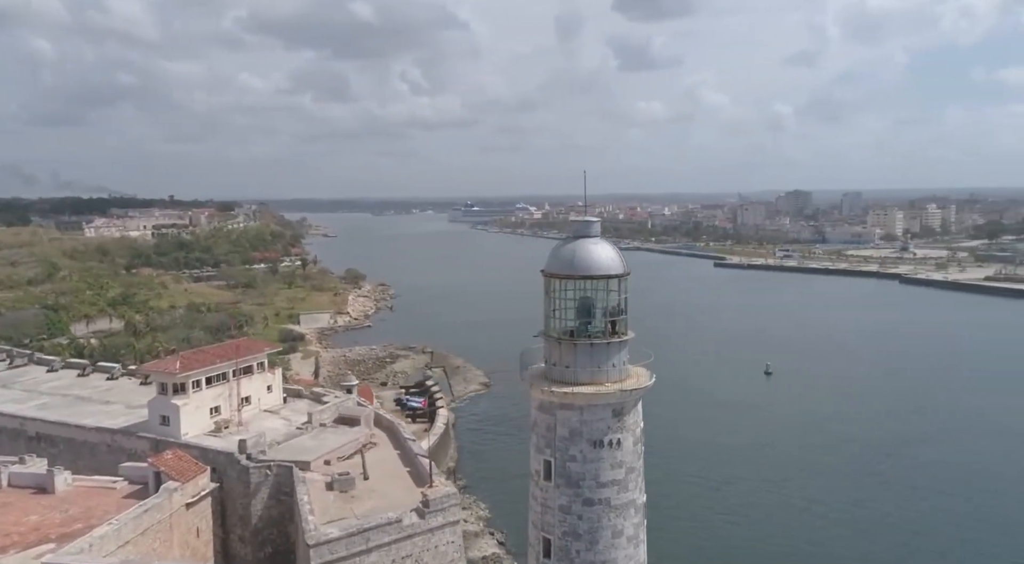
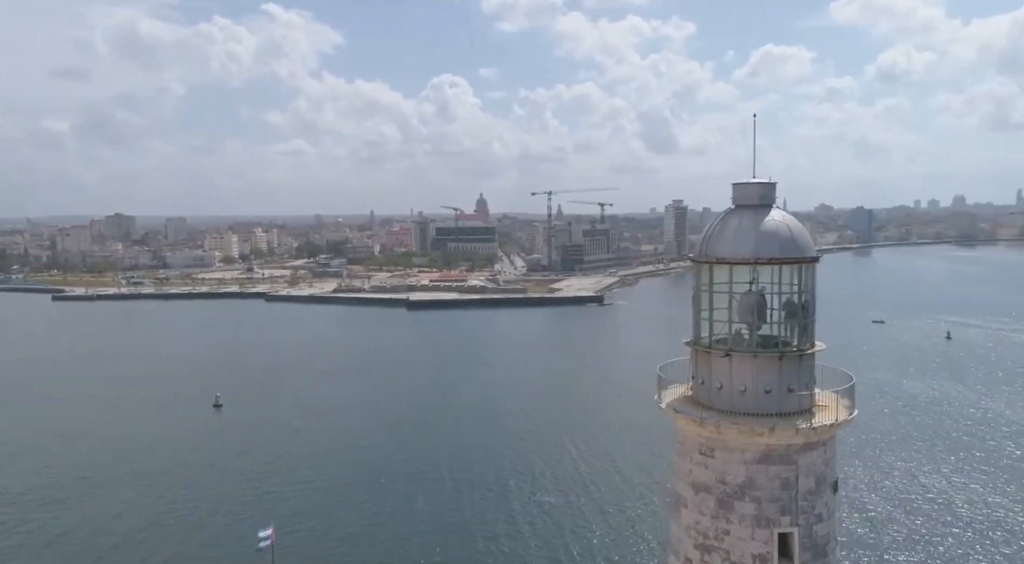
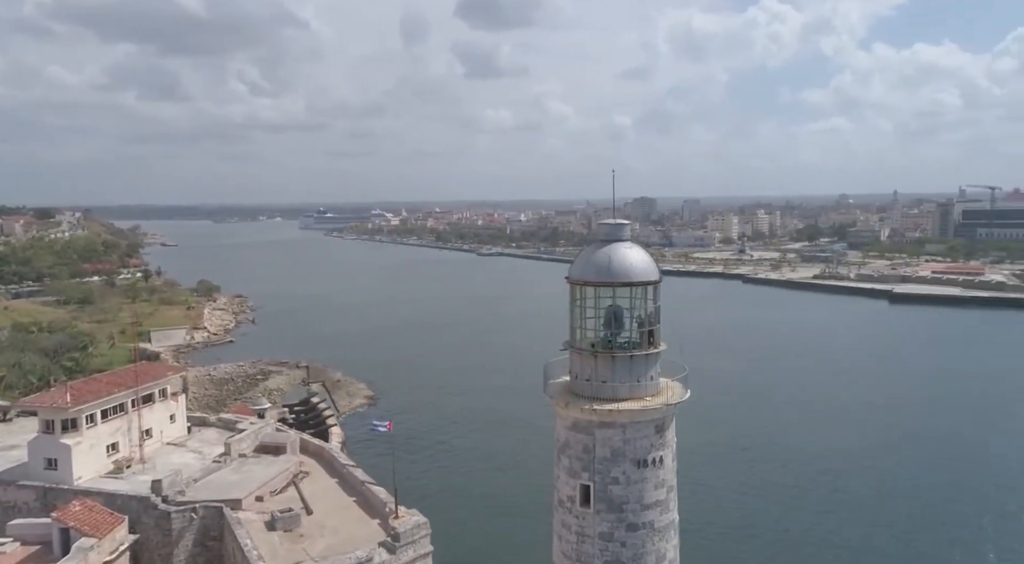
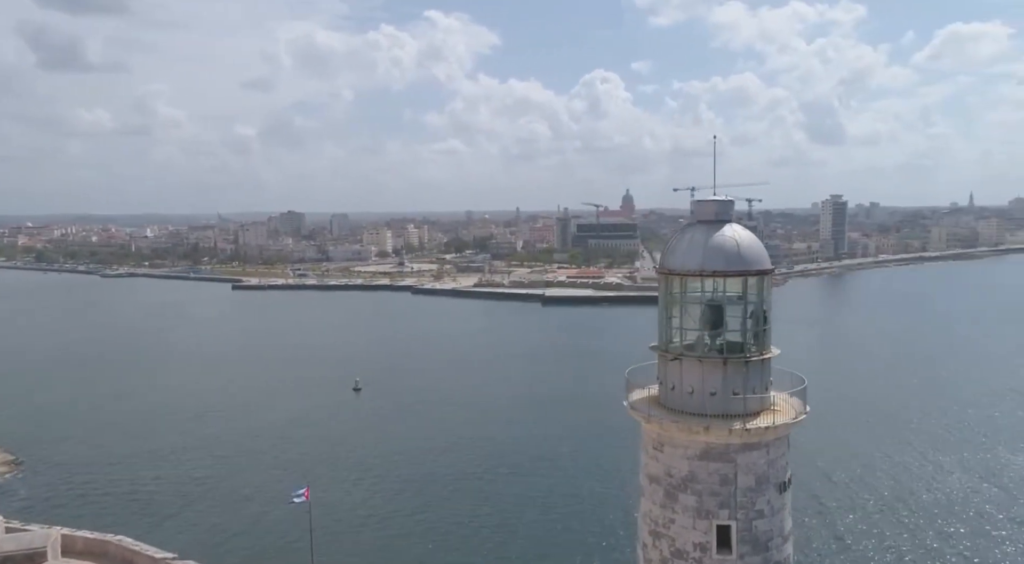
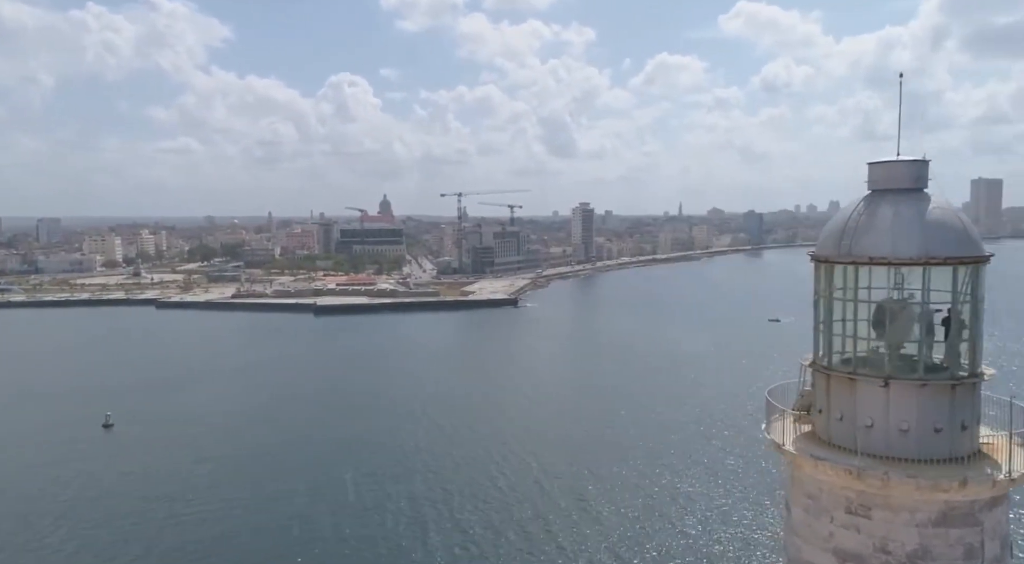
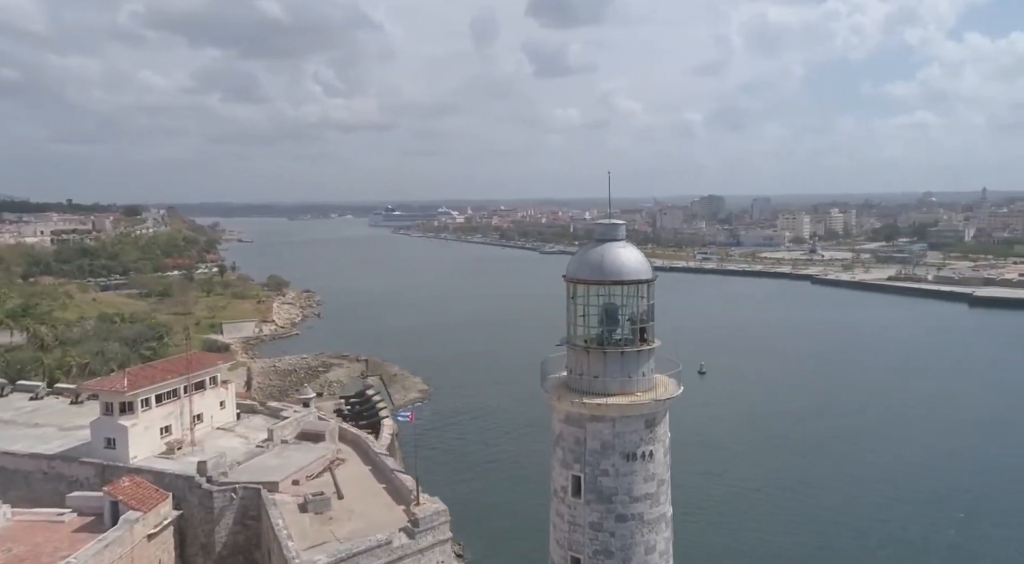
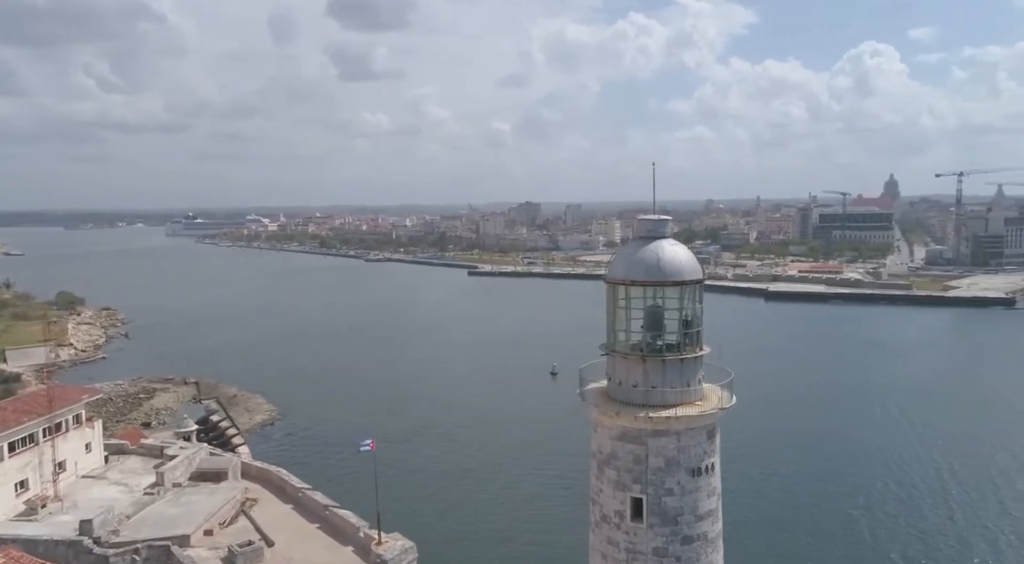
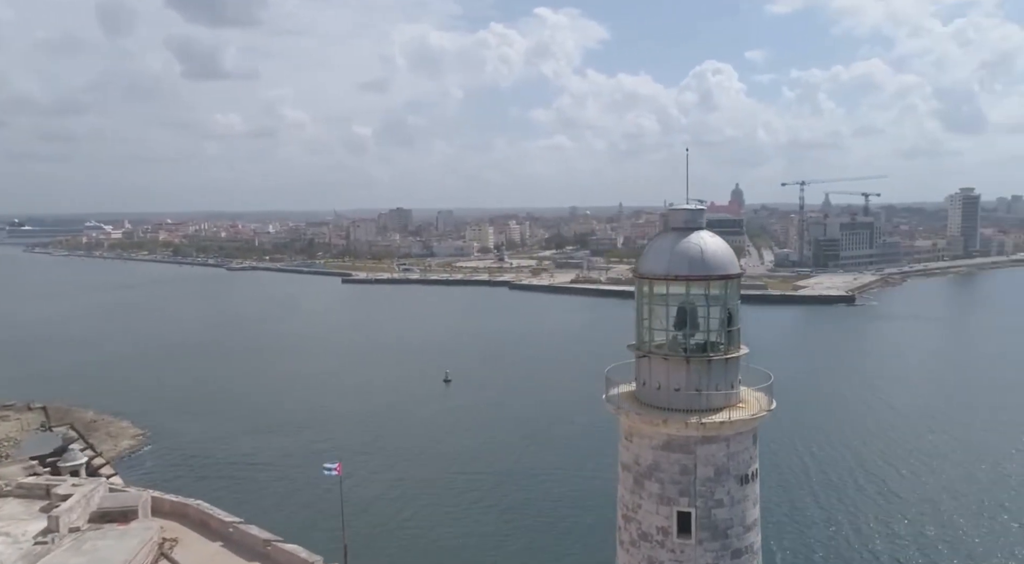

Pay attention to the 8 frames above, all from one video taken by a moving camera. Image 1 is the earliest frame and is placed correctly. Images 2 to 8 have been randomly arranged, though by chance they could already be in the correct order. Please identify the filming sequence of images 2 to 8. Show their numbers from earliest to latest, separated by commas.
6, 3, 7, 8, 4, 2, 5
